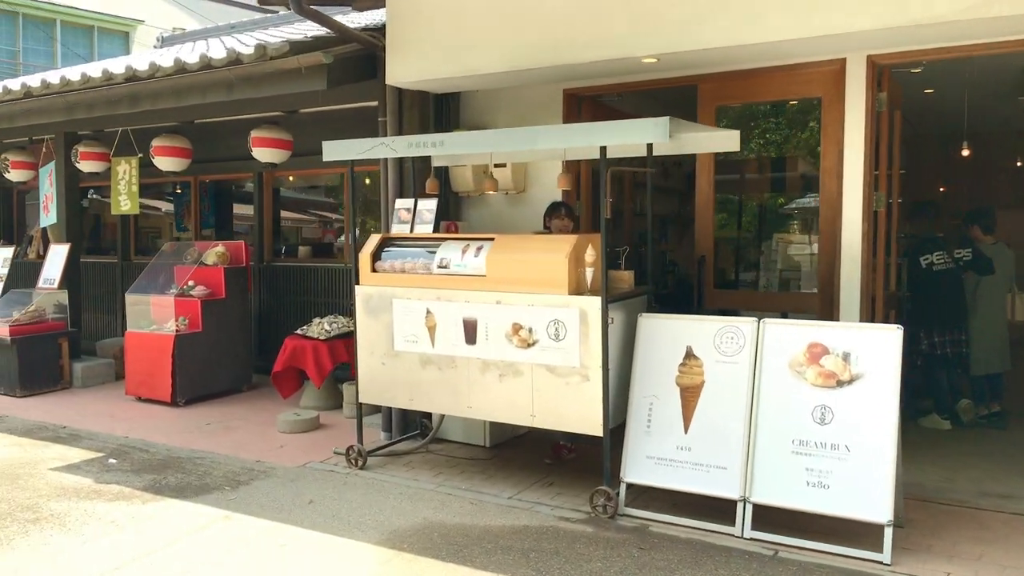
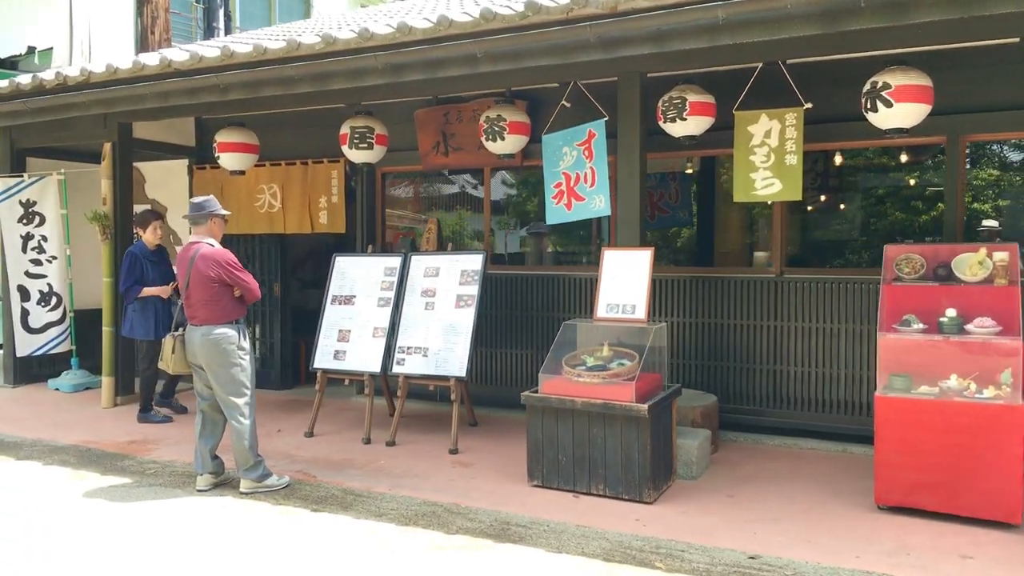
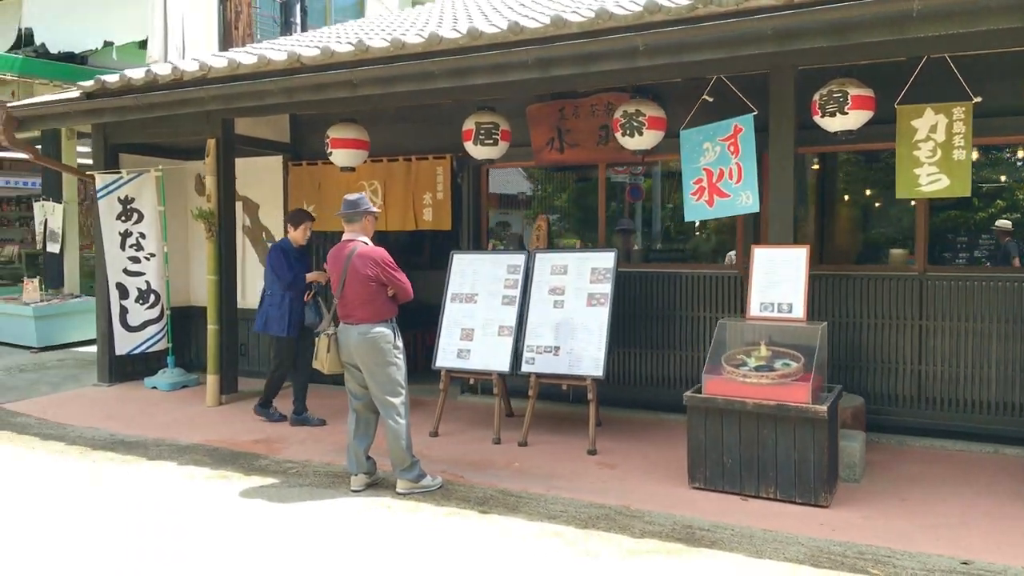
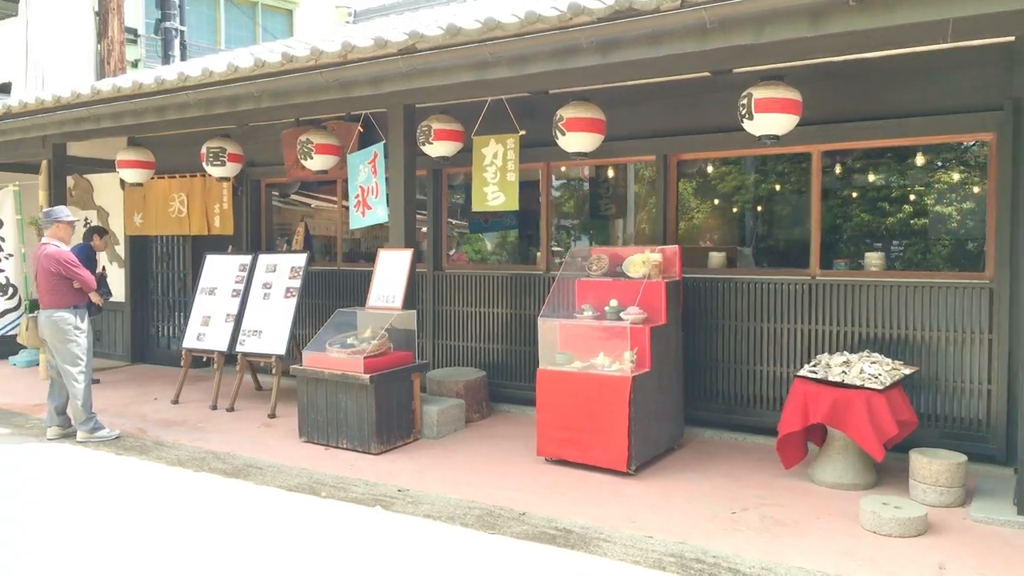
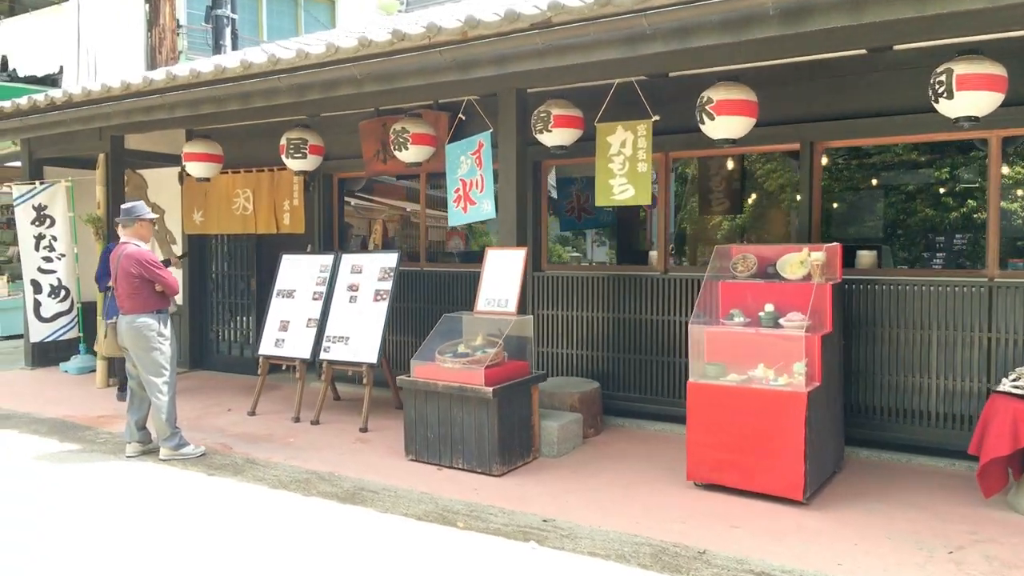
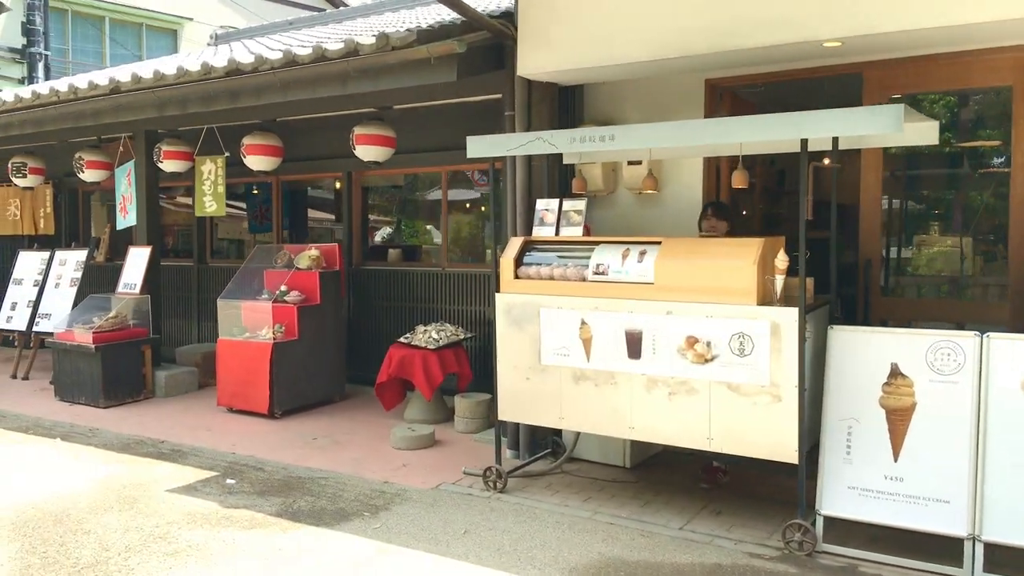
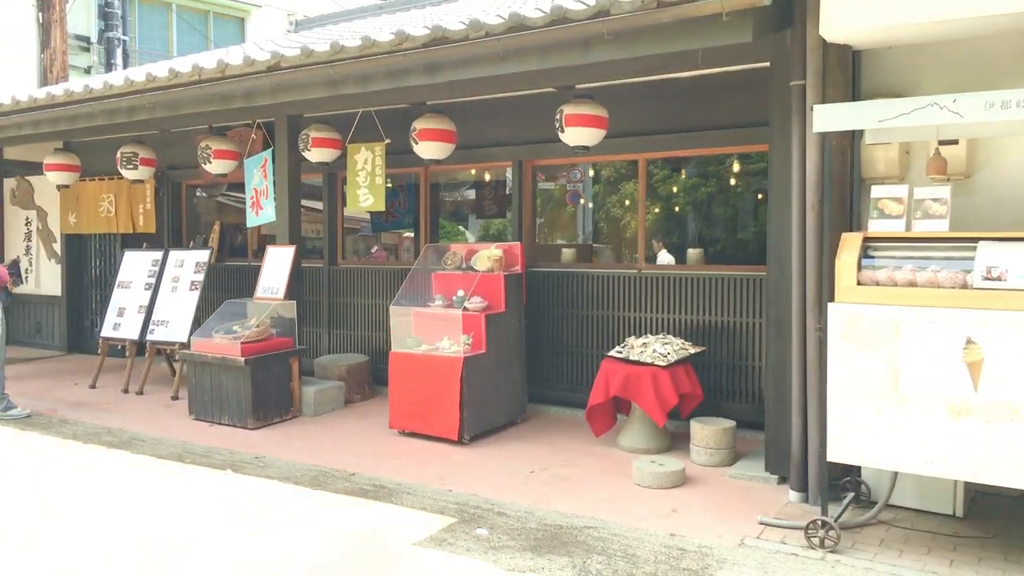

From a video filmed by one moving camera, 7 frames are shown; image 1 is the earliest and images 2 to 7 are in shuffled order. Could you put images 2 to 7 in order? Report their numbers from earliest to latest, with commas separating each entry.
6, 7, 4, 5, 2, 3
